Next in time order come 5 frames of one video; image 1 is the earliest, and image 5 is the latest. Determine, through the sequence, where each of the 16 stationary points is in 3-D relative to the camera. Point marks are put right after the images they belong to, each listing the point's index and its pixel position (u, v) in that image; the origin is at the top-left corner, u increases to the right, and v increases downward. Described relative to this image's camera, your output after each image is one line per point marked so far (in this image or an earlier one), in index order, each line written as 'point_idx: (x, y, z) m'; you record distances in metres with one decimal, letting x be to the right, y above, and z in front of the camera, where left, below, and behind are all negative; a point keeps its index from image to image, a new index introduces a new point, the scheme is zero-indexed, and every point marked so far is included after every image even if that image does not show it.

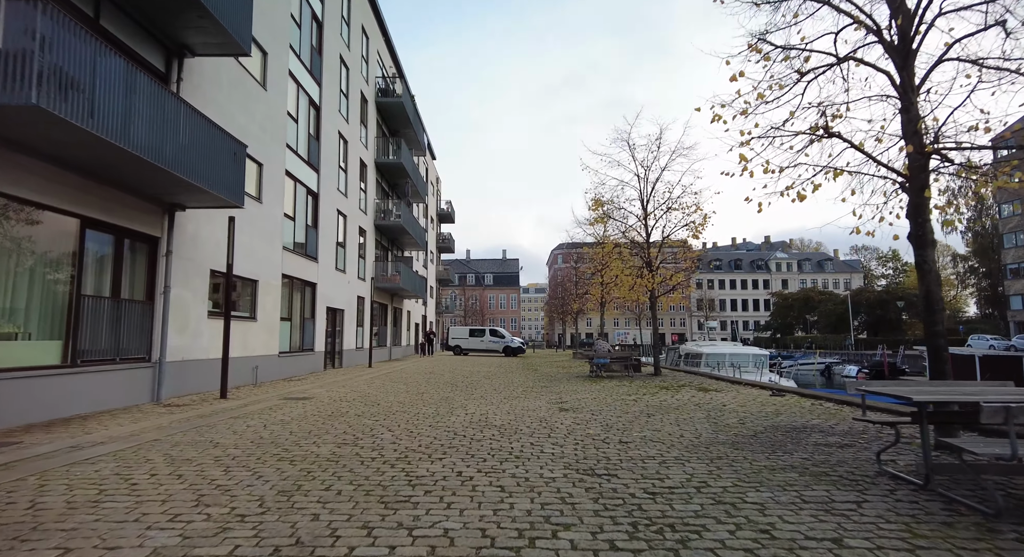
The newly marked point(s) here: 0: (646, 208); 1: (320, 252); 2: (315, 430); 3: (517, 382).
0: (+4.6, +2.5, +18.0) m
1: (-6.9, +1.0, +18.8) m
2: (-2.7, -2.0, +7.0) m
3: (+0.2, -3.0, +15.1) m
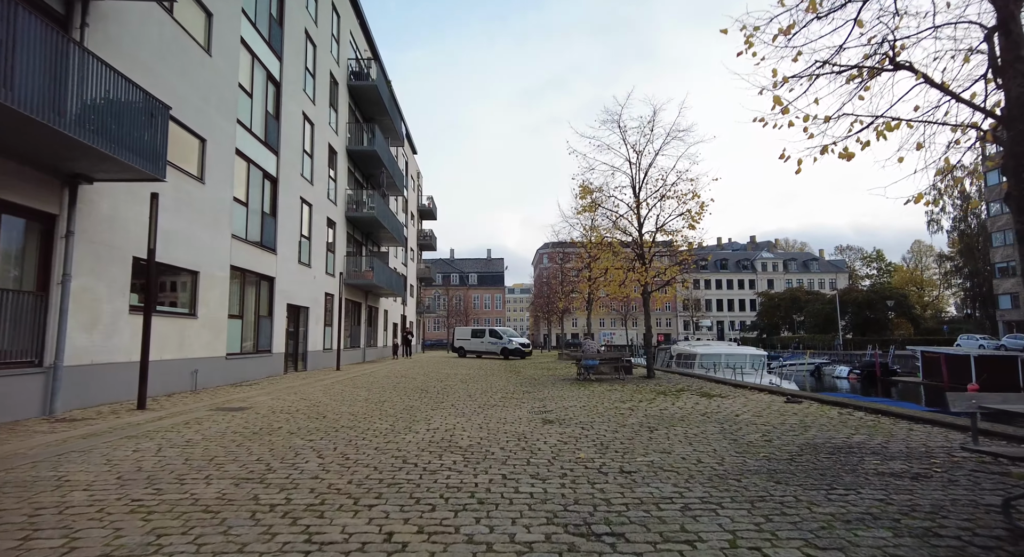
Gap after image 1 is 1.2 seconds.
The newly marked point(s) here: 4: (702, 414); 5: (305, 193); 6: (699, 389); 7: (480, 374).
0: (+4.0, +2.6, +16.6) m
1: (-7.6, +1.2, +17.0) m
2: (-3.0, -1.8, +5.4) m
3: (-0.4, -2.8, +13.5) m
4: (+3.1, -2.2, +8.5) m
5: (-7.8, +3.2, +19.6) m
6: (+4.4, -2.6, +12.2) m
7: (-1.2, -3.3, +18.0) m
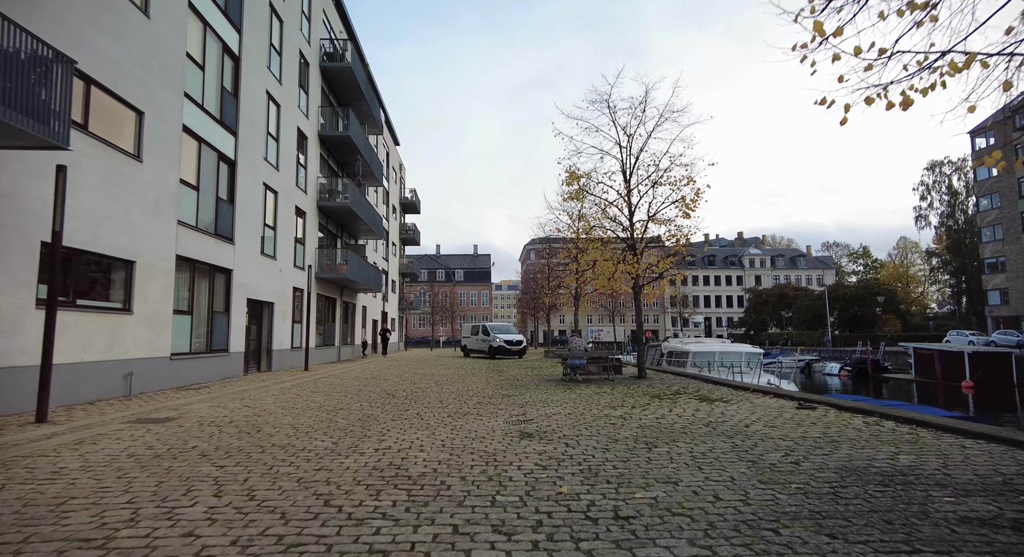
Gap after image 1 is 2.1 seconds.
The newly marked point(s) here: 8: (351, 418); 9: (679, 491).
0: (+3.4, +2.9, +15.3) m
1: (-8.2, +1.4, +15.6) m
2: (-3.3, -1.7, +4.0) m
3: (-0.9, -2.6, +12.2) m
4: (+2.7, -2.1, +7.3) m
5: (-8.4, +3.4, +18.1) m
6: (+3.9, -2.4, +11.1) m
7: (-1.8, -3.1, +16.7) m
8: (-2.5, -2.1, +8.0) m
9: (+1.3, -1.7, +4.2) m
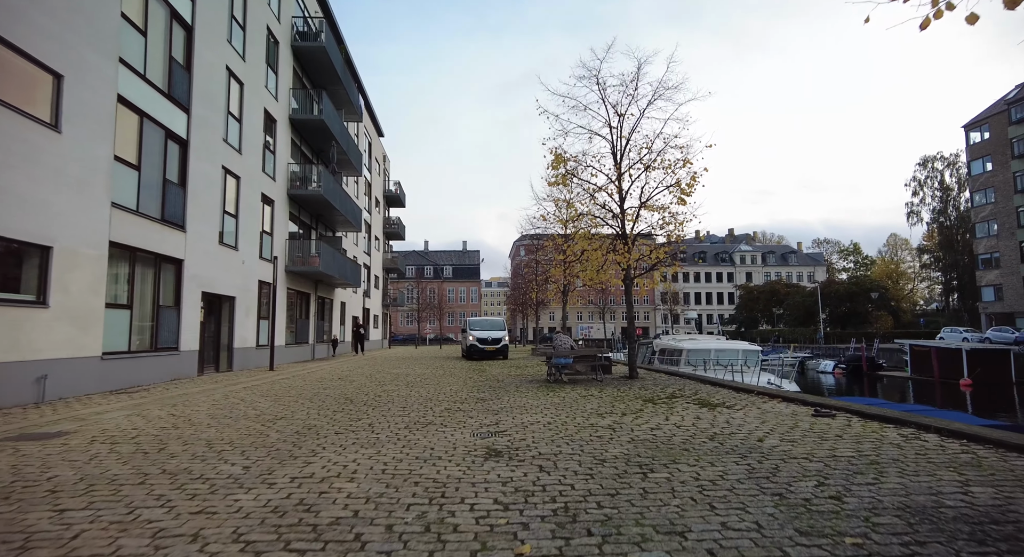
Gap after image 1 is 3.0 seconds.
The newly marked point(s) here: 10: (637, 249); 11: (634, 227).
0: (+2.9, +3.1, +14.1) m
1: (-8.7, +1.6, +14.1) m
2: (-3.6, -1.5, +2.7) m
3: (-1.4, -2.4, +11.0) m
4: (+2.3, -1.9, +6.1) m
5: (-9.0, +3.7, +16.6) m
6: (+3.4, -2.2, +9.9) m
7: (-2.4, -2.8, +15.4) m
8: (-2.9, -1.9, +6.7) m
9: (+1.0, -1.5, +3.0) m
10: (+3.5, +0.8, +14.4) m
11: (+3.2, +1.3, +13.7) m
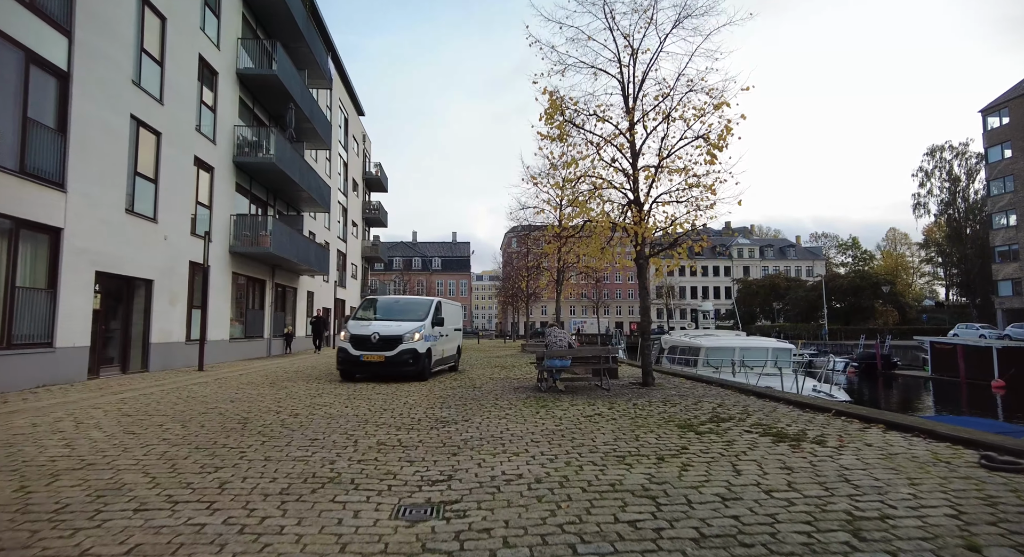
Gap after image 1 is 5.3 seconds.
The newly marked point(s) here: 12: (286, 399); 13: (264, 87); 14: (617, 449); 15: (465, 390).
0: (+2.5, +3.5, +11.0) m
1: (-9.1, +2.1, +10.9) m
2: (-3.9, -1.1, -0.4) m
3: (-1.7, -2.0, +7.9) m
4: (+2.0, -1.5, +3.1) m
5: (-9.4, +4.2, +13.4) m
6: (+3.1, -1.8, +6.8) m
7: (-2.8, -2.3, +12.3) m
8: (-3.2, -1.5, +3.6) m
9: (+0.8, -1.2, -0.1) m
10: (+3.1, +1.2, +11.3) m
11: (+2.9, +1.8, +10.6) m
12: (-3.8, -2.0, +8.9) m
13: (-9.4, +7.3, +19.9) m
14: (+1.0, -1.7, +5.3) m
15: (-1.0, -2.3, +10.7) m
